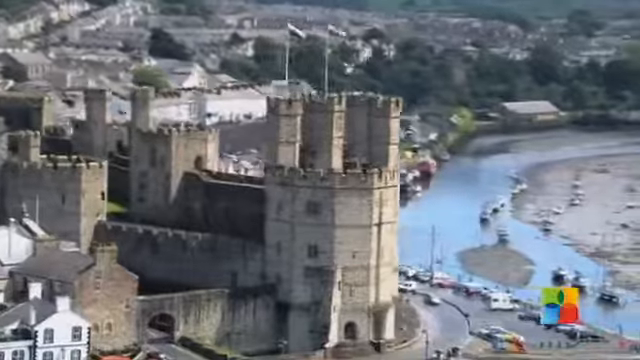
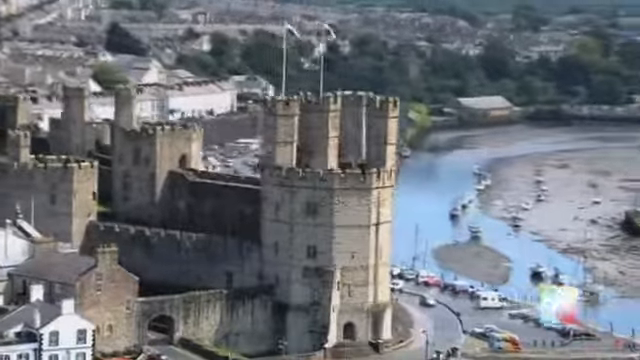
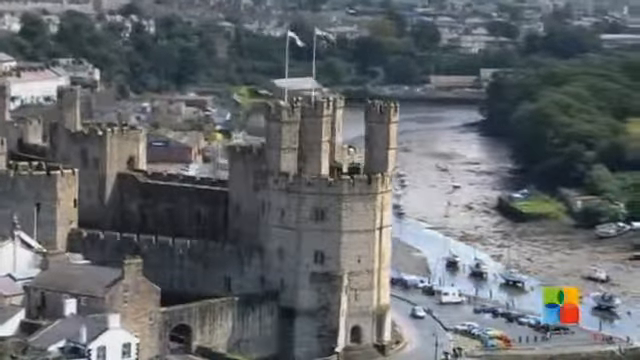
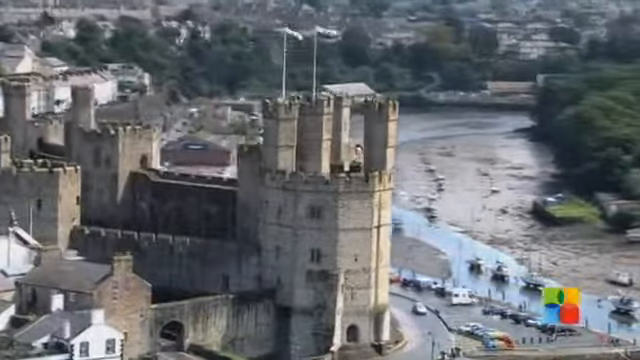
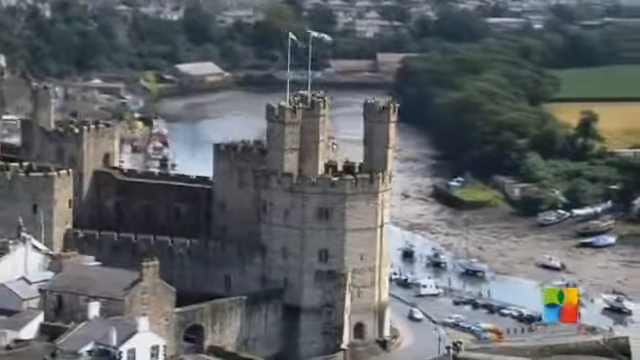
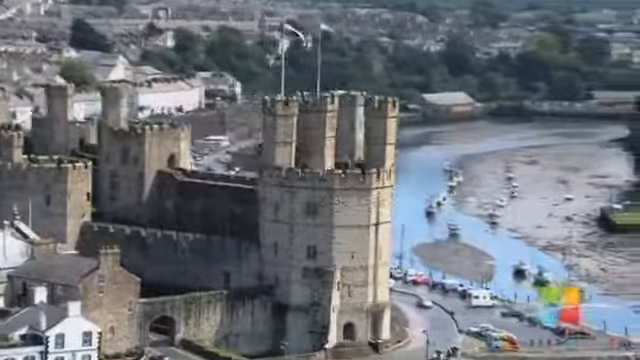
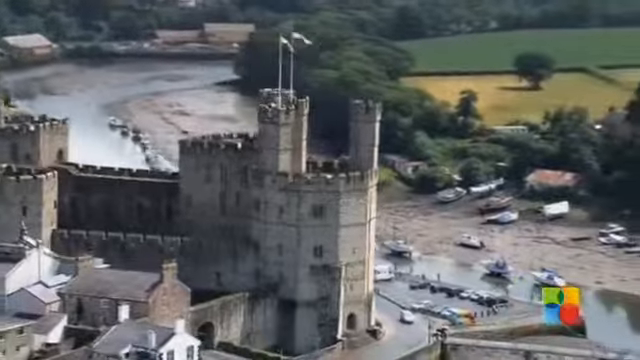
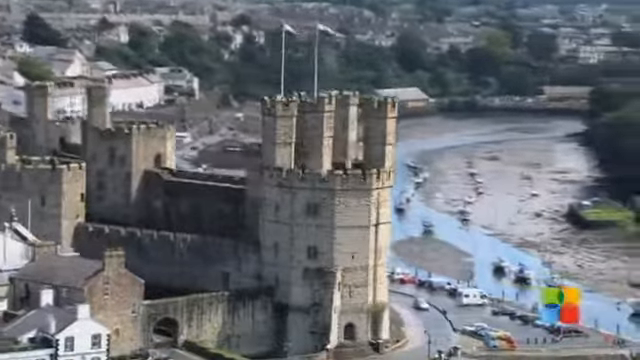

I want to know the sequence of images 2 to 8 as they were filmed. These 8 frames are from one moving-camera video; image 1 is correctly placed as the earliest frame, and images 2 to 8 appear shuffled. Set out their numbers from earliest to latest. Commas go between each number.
2, 6, 8, 4, 3, 5, 7
